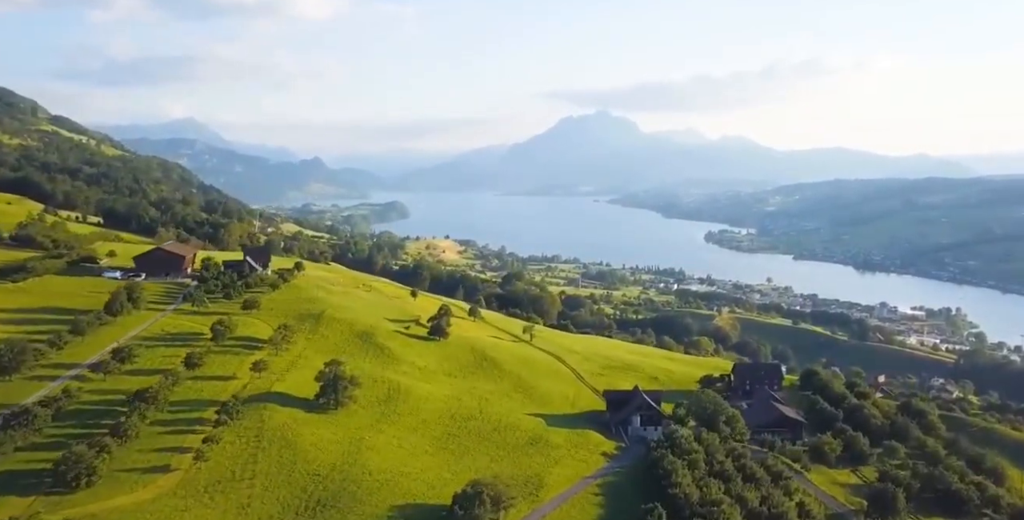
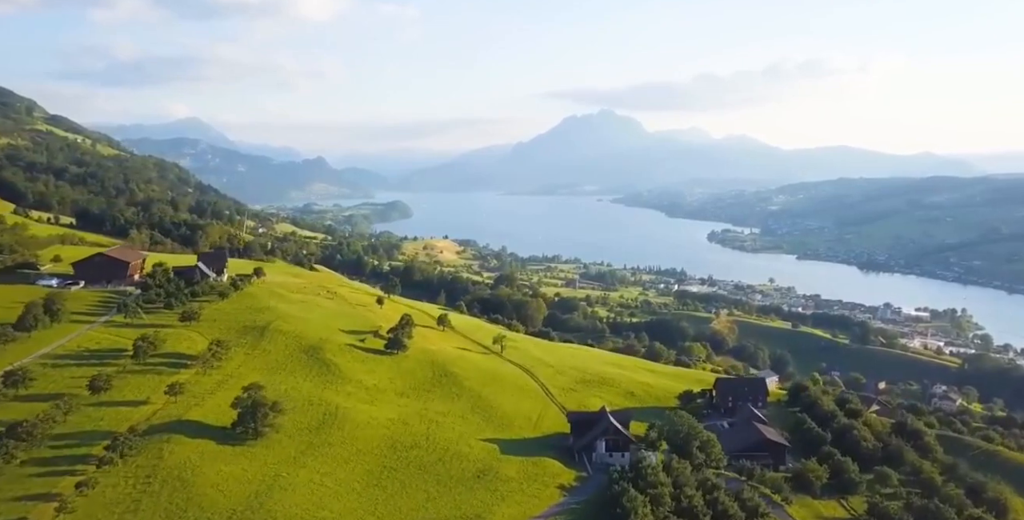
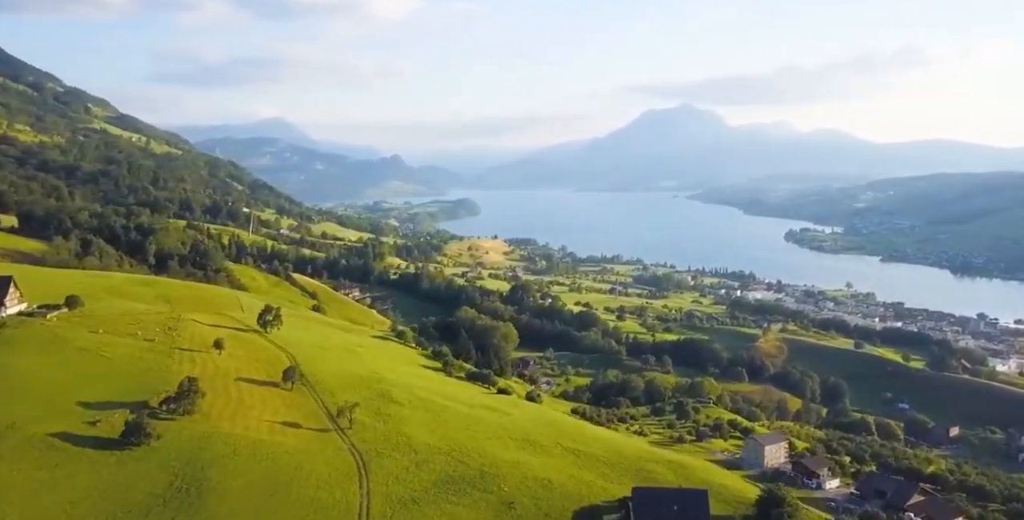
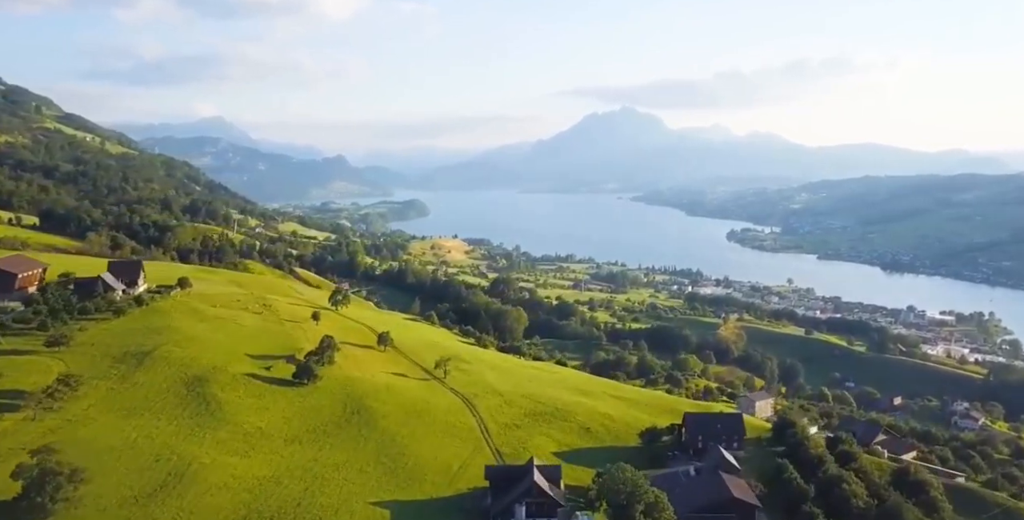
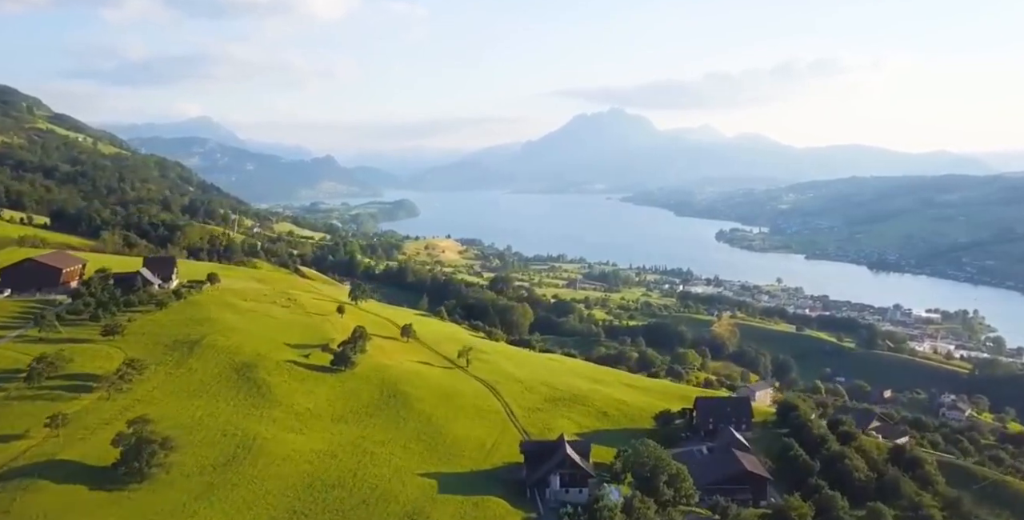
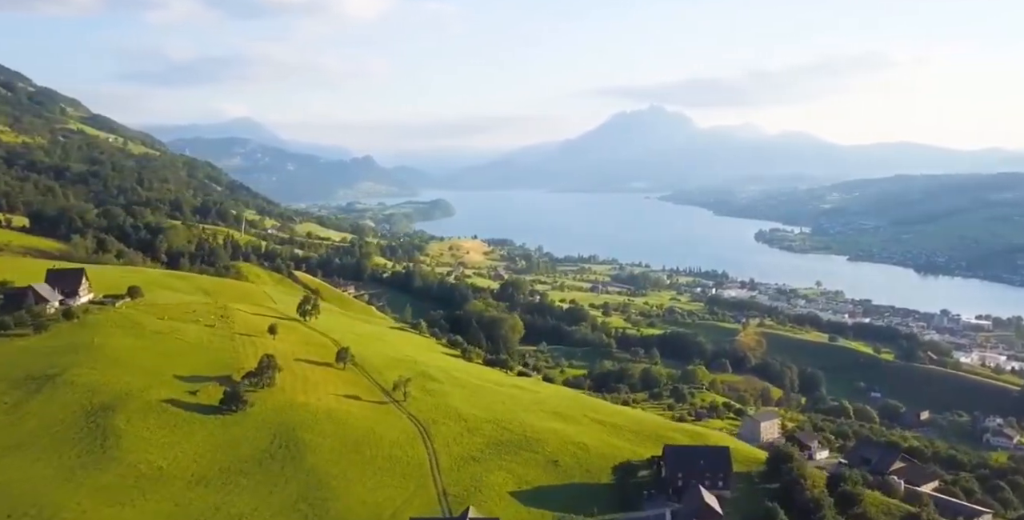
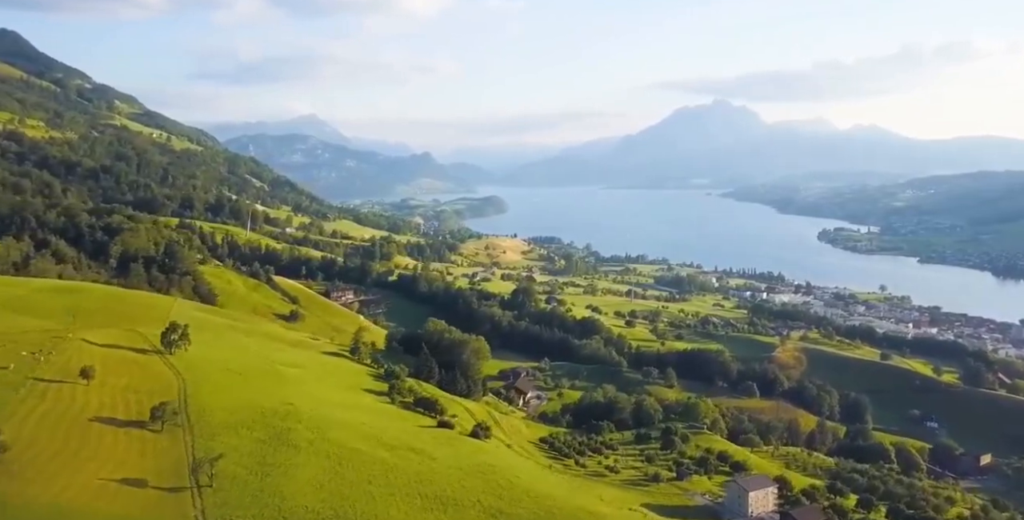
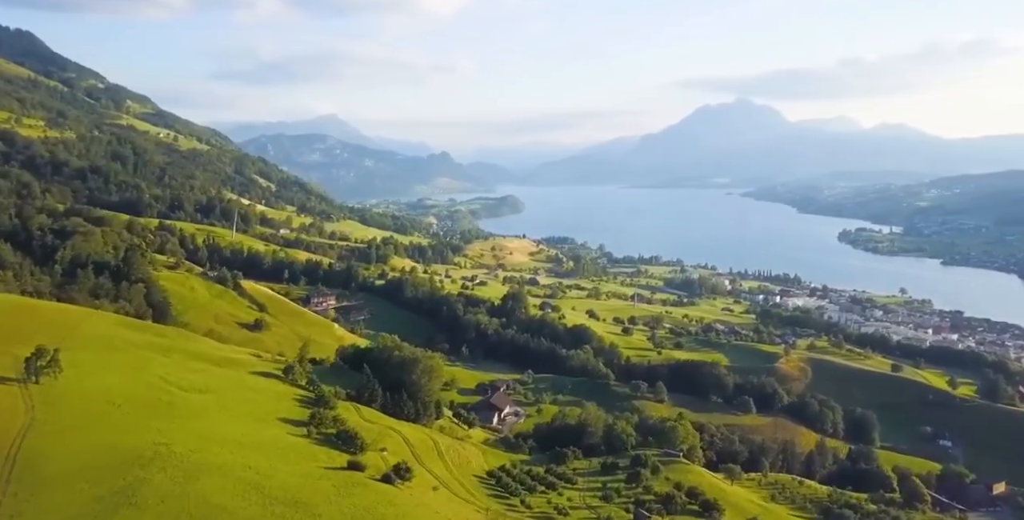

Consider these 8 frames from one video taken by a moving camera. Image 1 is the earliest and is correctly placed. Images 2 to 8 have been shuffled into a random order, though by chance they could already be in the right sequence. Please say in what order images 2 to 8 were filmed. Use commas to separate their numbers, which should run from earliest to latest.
2, 5, 4, 6, 3, 7, 8
